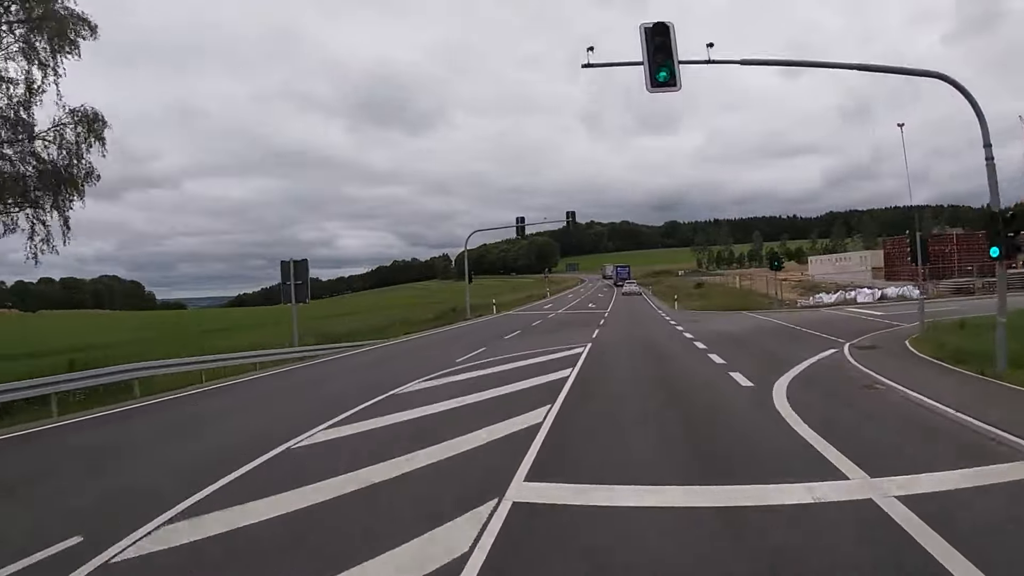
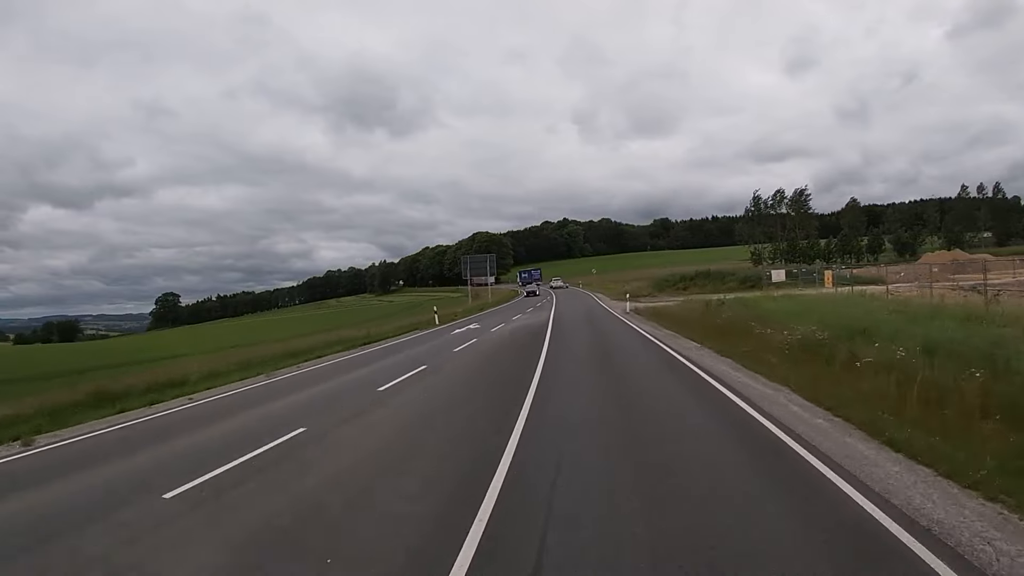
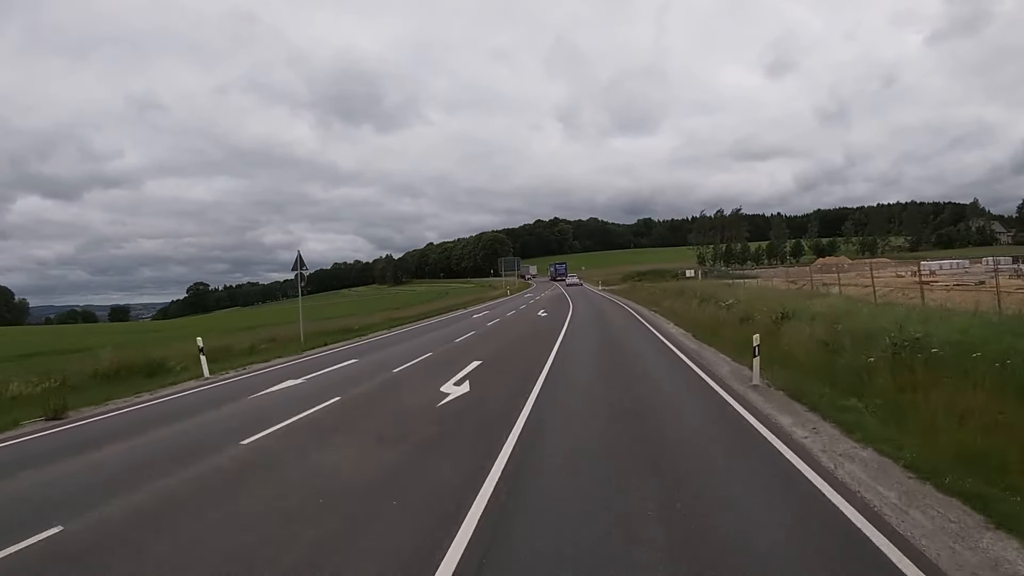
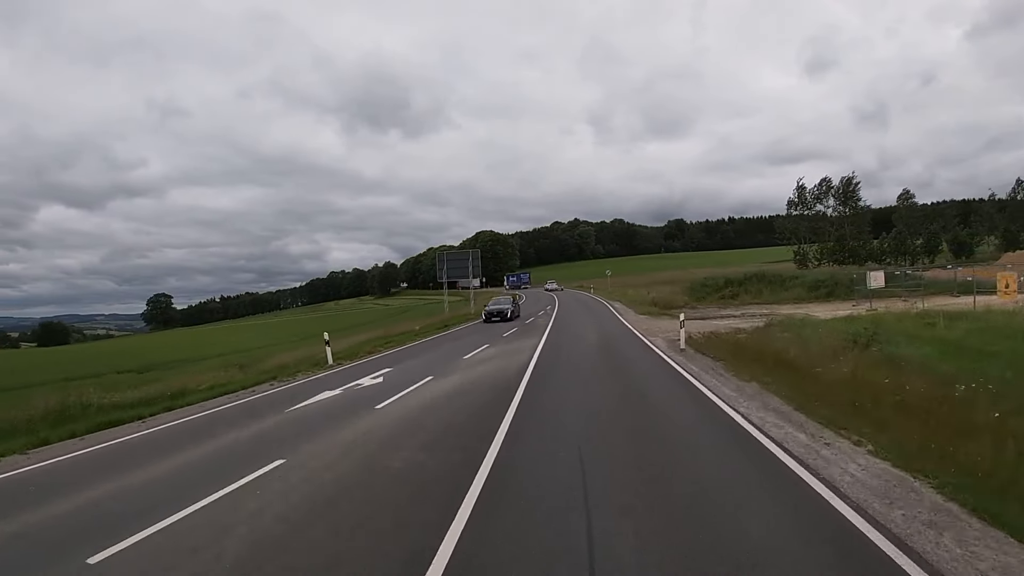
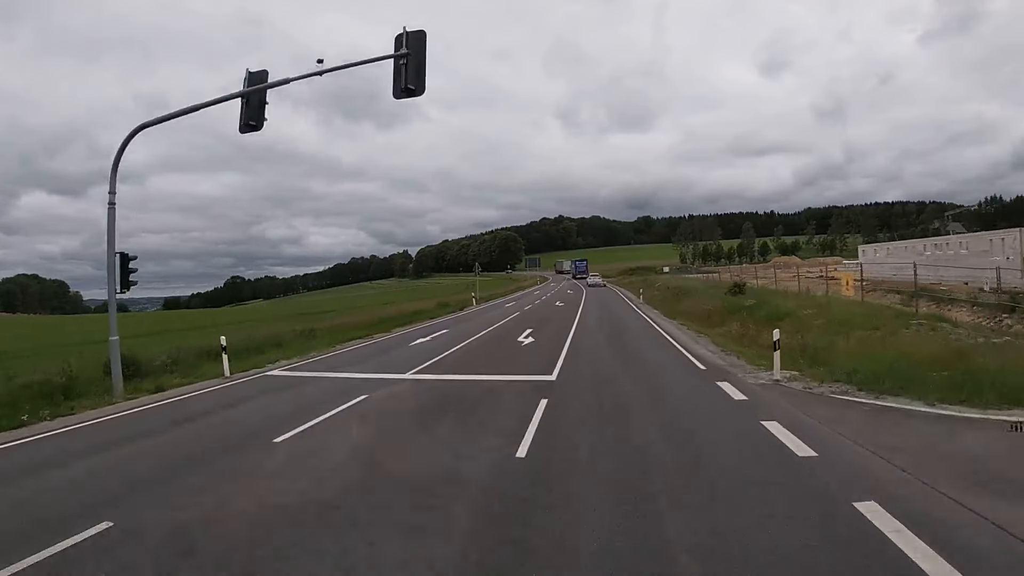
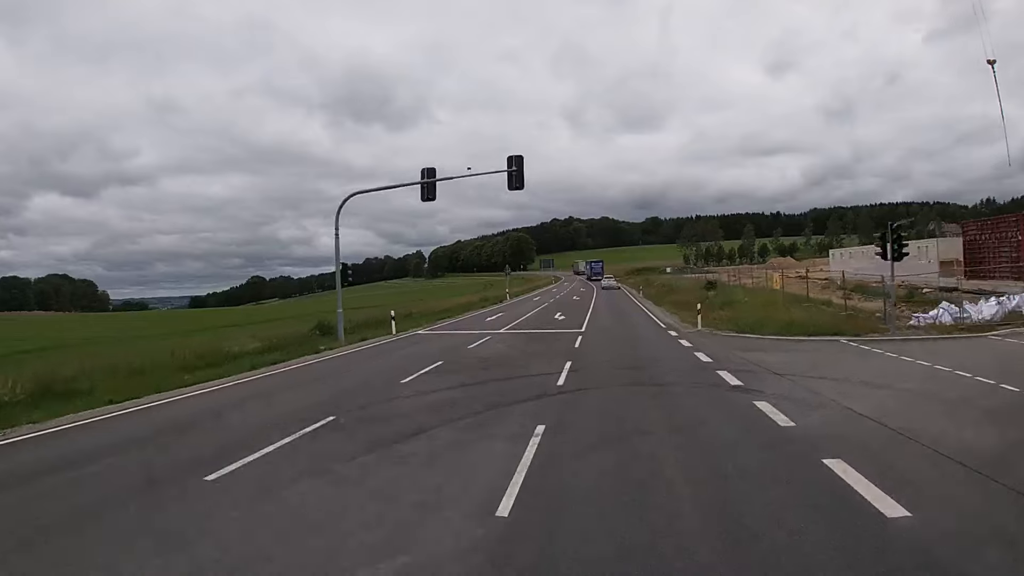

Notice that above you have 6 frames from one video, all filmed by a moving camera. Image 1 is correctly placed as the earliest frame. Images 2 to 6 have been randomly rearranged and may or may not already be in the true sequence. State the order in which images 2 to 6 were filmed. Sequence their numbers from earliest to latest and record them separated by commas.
6, 5, 3, 2, 4
